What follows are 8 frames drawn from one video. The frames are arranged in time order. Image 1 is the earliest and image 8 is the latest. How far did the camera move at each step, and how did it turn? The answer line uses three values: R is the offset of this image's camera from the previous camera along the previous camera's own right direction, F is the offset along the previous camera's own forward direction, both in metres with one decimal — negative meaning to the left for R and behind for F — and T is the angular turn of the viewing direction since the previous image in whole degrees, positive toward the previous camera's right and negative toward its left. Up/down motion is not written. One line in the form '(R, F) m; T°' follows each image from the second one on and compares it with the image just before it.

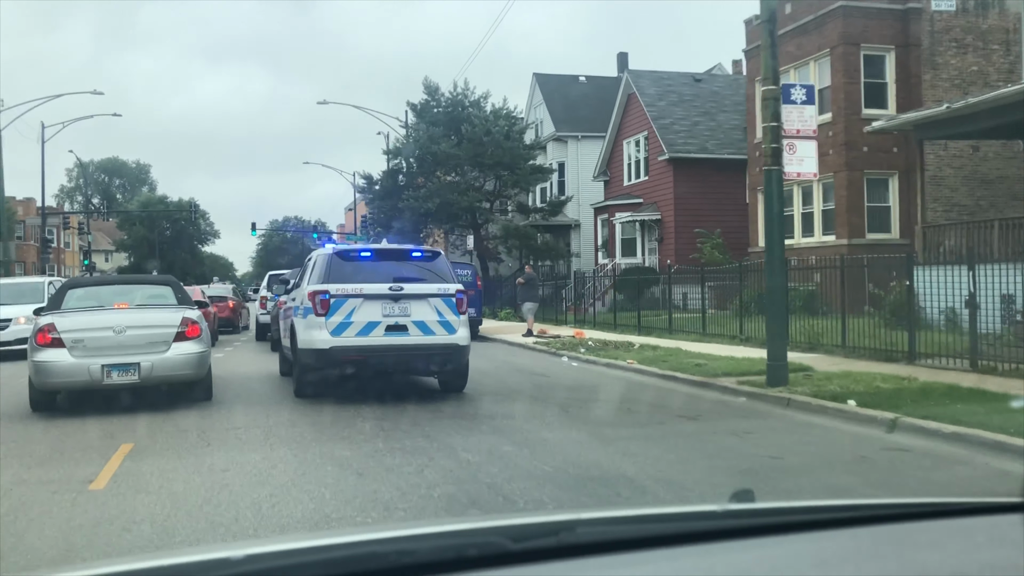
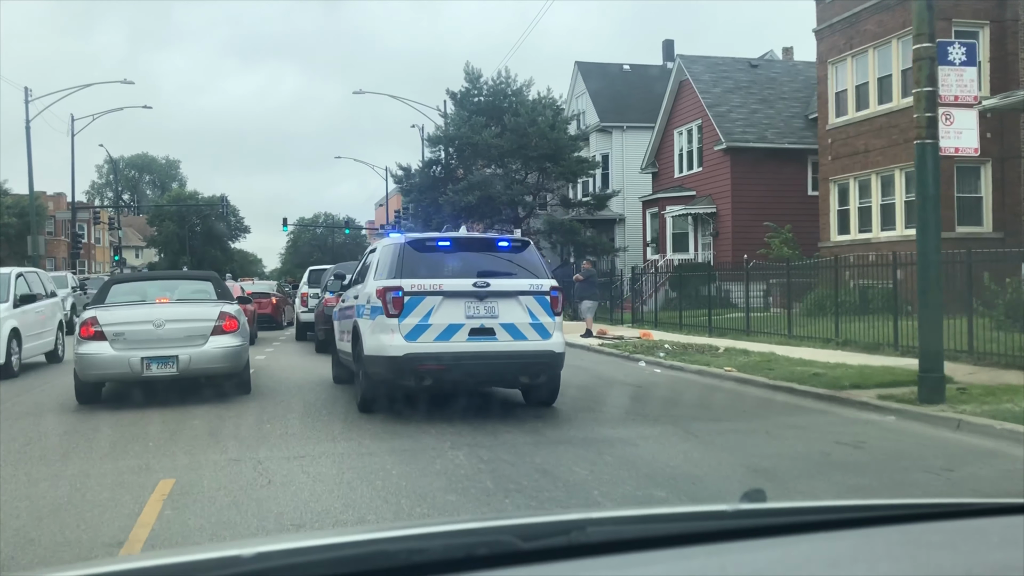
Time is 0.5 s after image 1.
(-0.7, +1.4) m; -2°
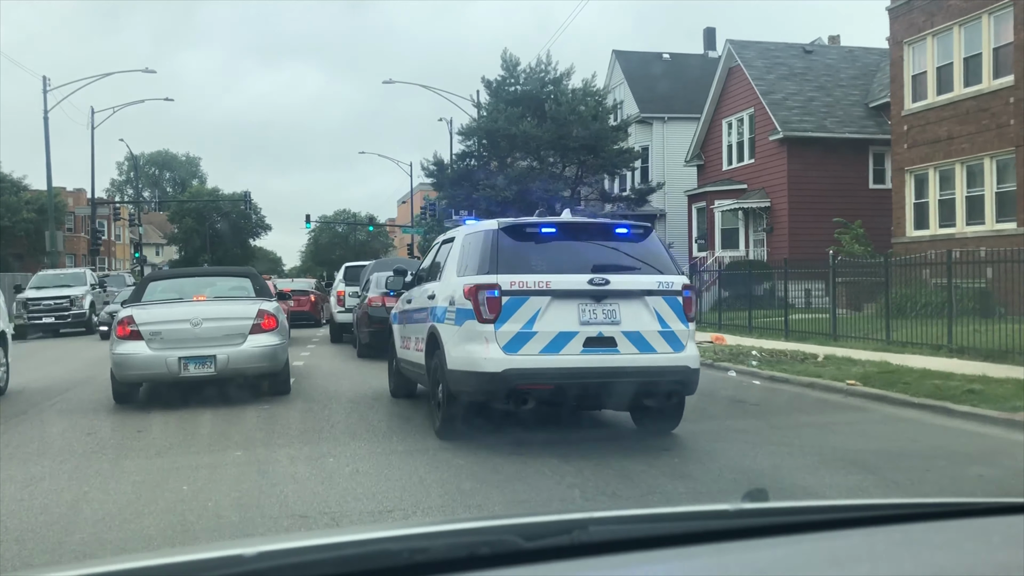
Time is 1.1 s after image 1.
(-0.7, +1.5) m; -1°
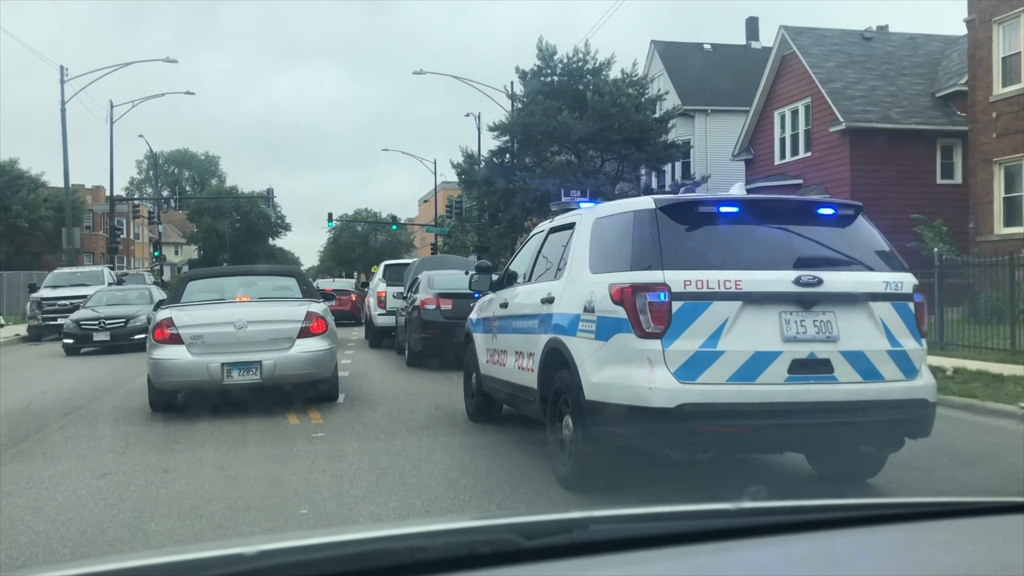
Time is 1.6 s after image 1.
(-0.7, +1.5) m; -1°
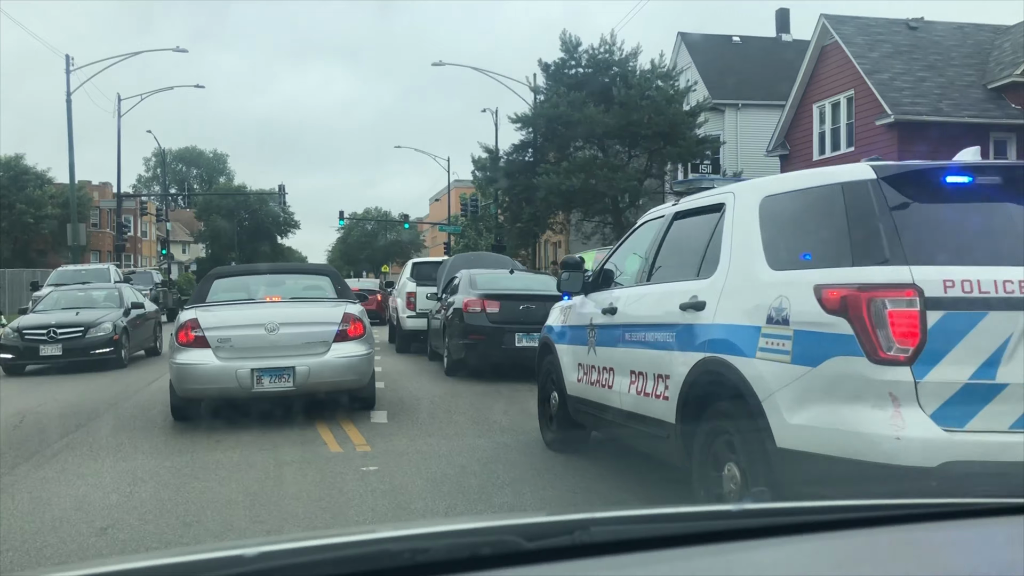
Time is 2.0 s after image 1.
(-0.5, +1.2) m; 0°
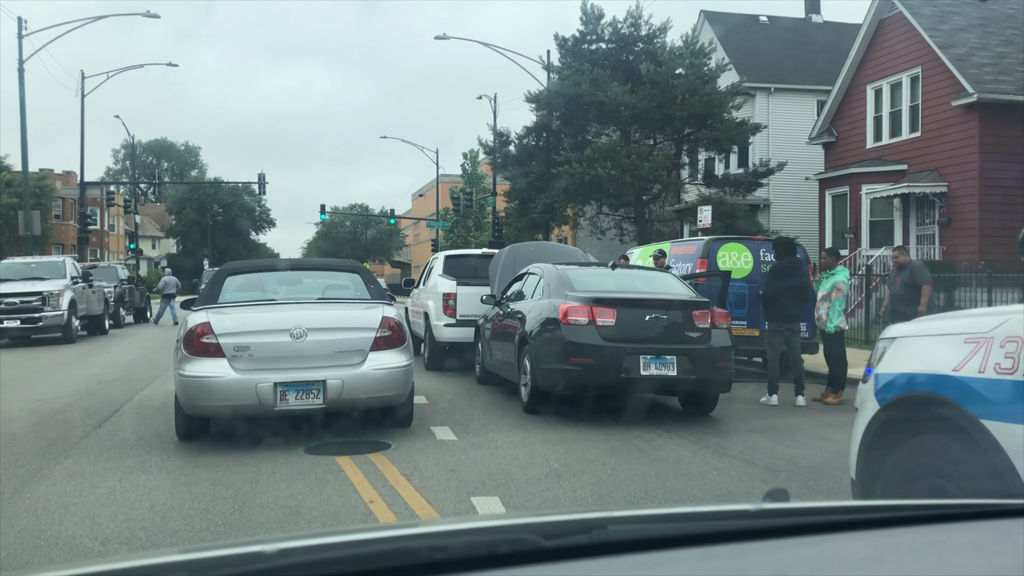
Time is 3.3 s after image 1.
(-1.1, +3.1) m; +2°
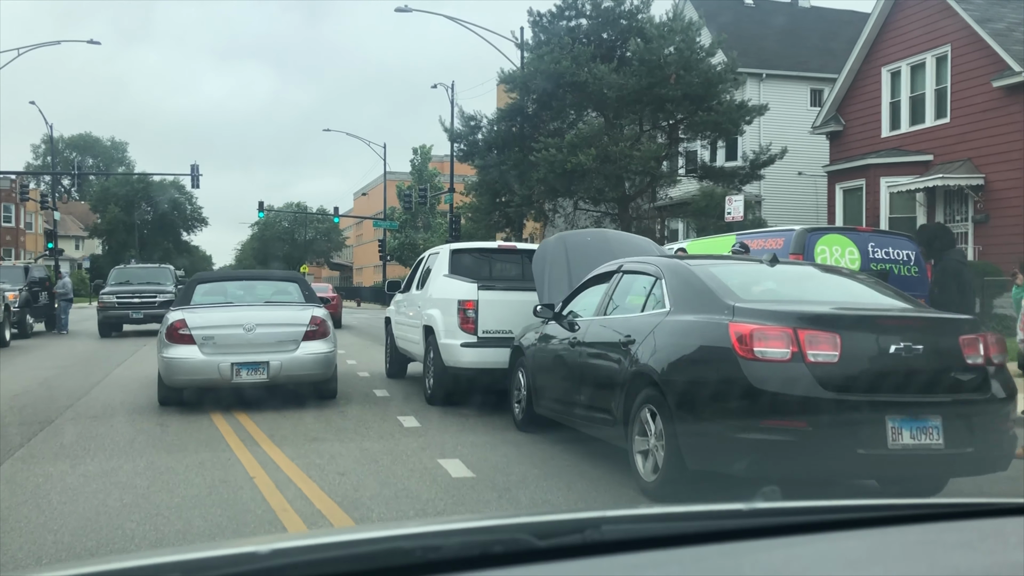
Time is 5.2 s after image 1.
(-0.9, +3.0) m; +4°
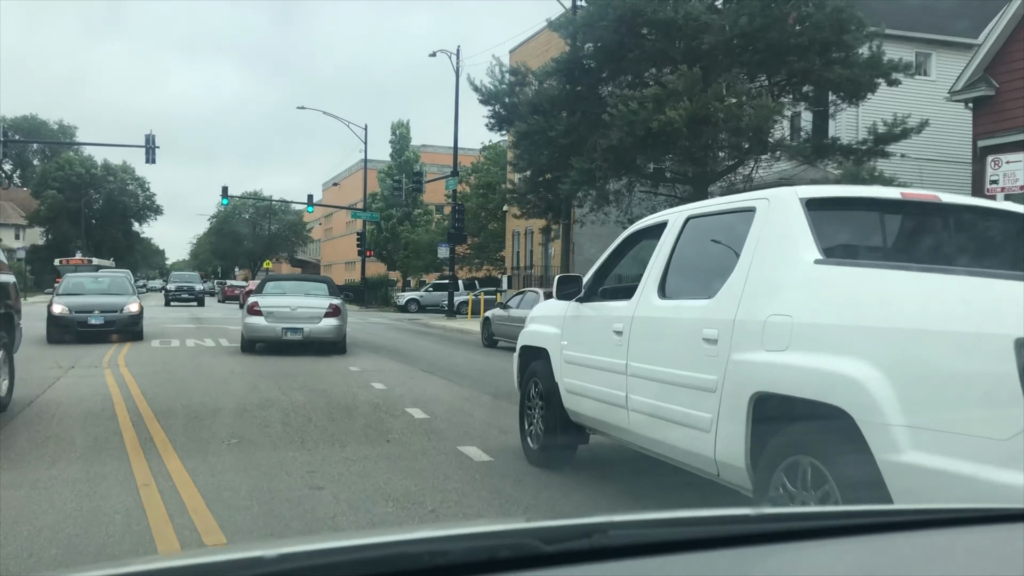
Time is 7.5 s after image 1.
(-2.0, +5.6) m; +3°
